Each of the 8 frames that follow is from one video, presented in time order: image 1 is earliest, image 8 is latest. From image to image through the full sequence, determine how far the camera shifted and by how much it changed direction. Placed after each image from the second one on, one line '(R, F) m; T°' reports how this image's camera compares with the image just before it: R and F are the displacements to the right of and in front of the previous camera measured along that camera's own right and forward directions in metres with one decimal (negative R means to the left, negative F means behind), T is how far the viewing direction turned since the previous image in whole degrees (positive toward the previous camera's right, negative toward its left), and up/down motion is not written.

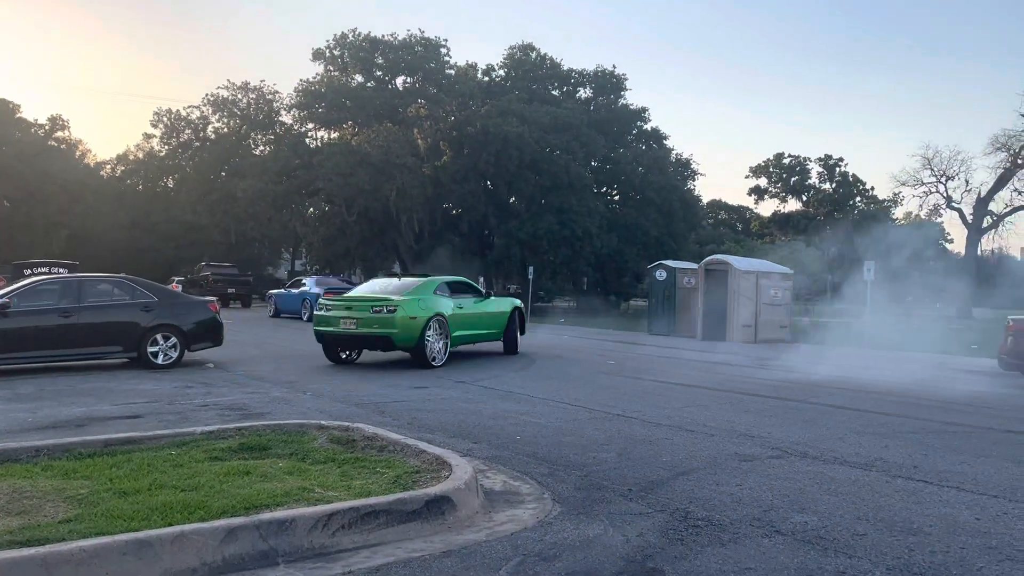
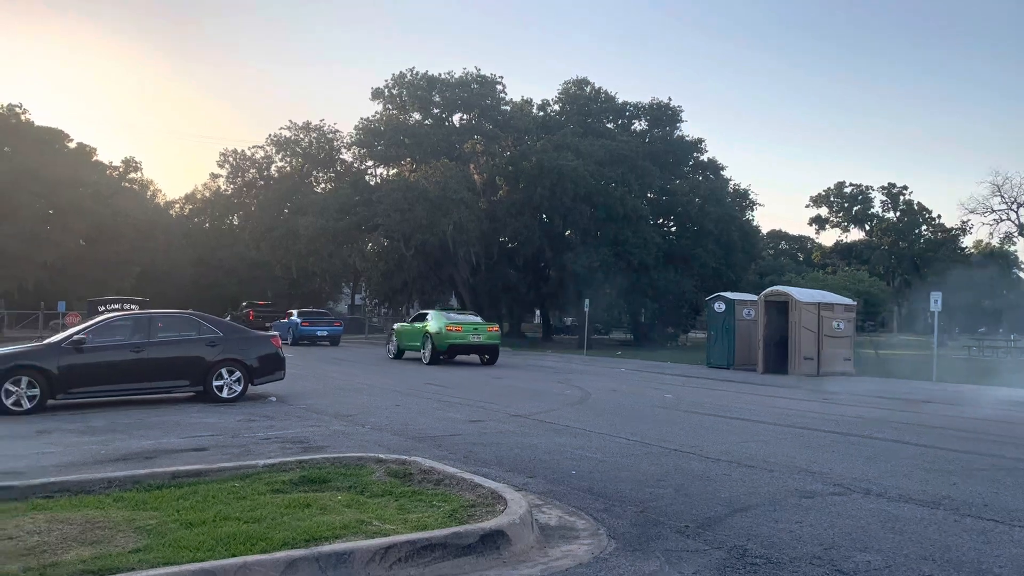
(0.0, -0.1) m; -4°
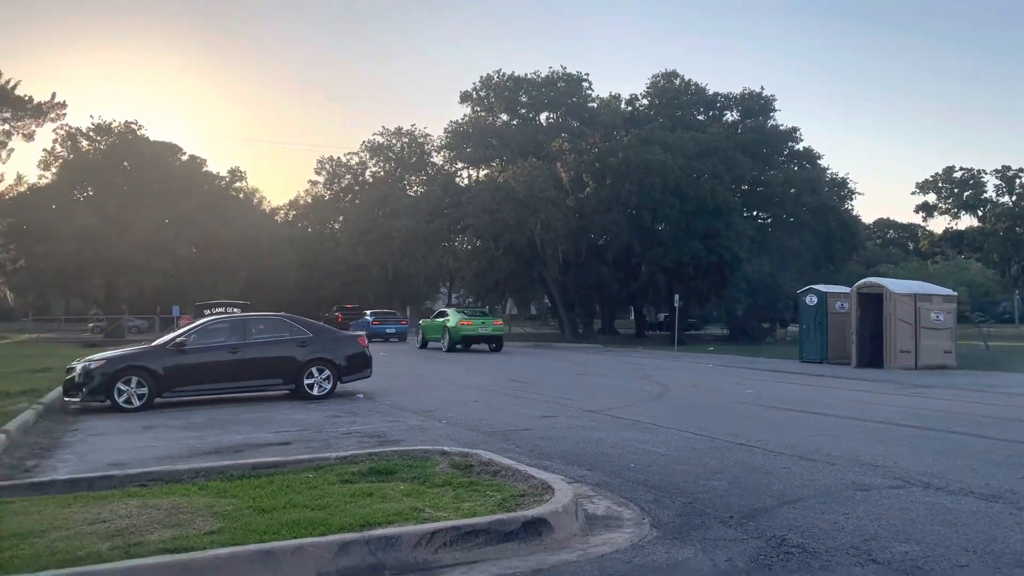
(+0.4, -0.3) m; -7°
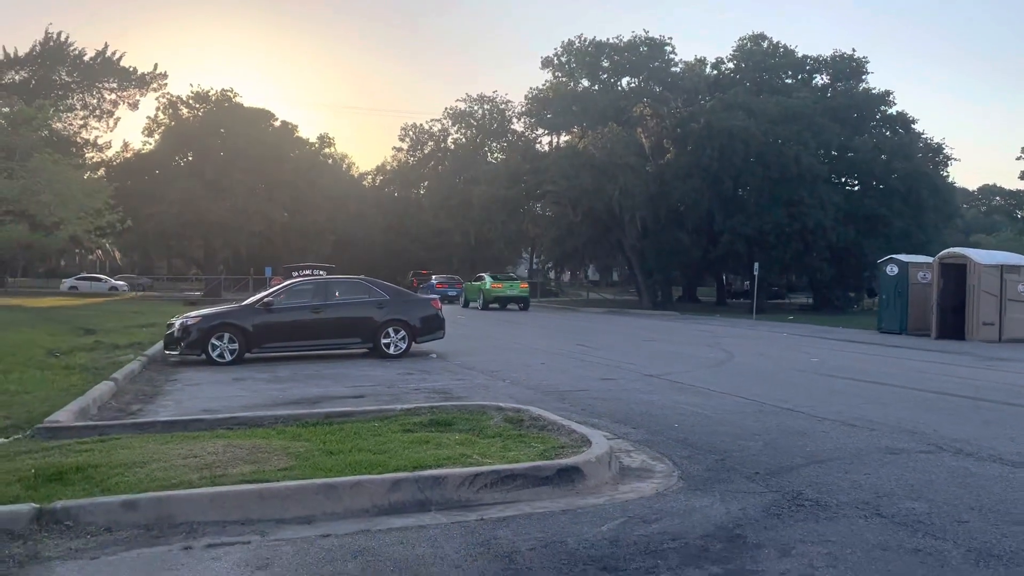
(+0.4, -0.6) m; -6°
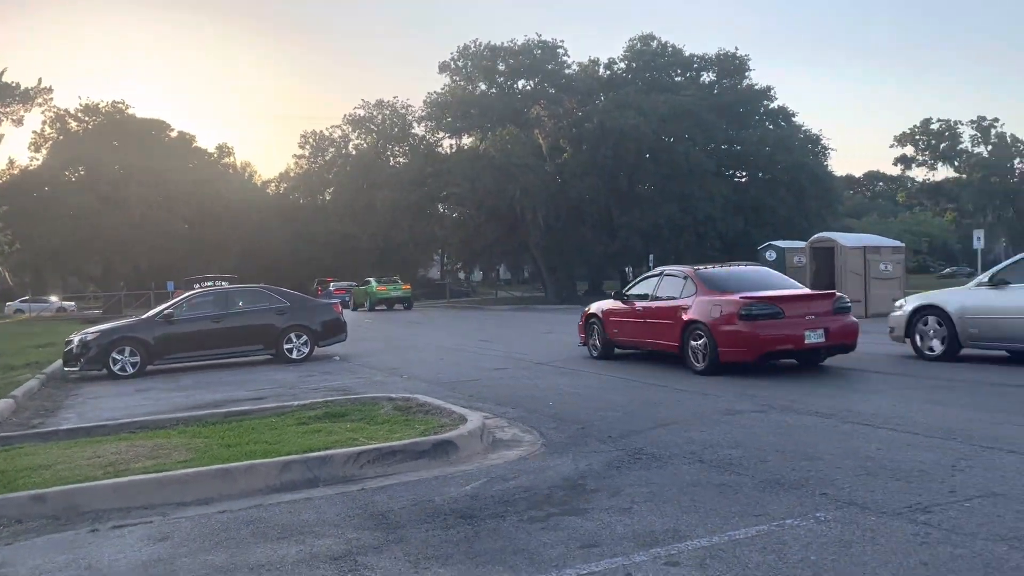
(+0.4, -0.9) m; +6°
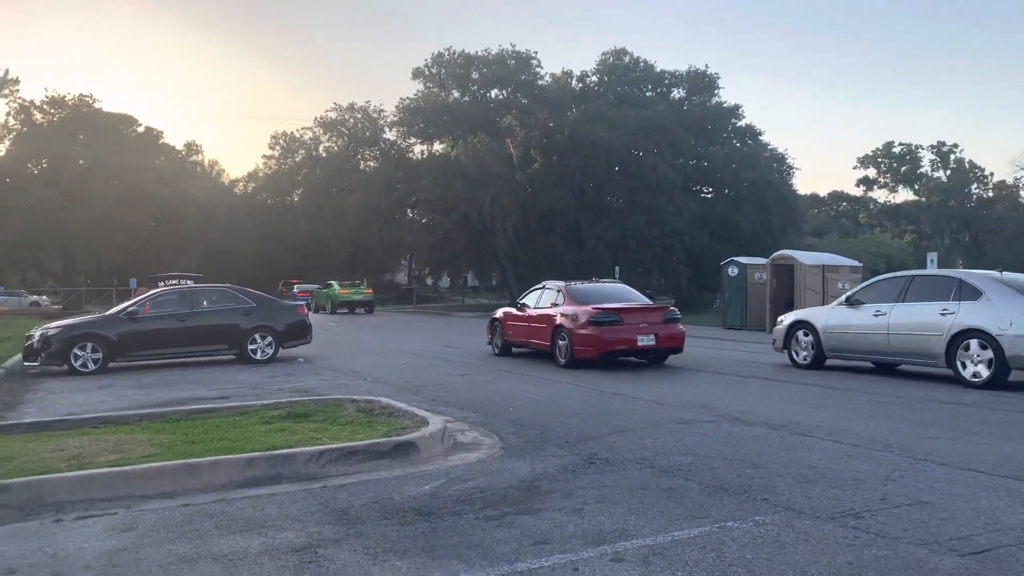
(0.0, -0.3) m; +2°
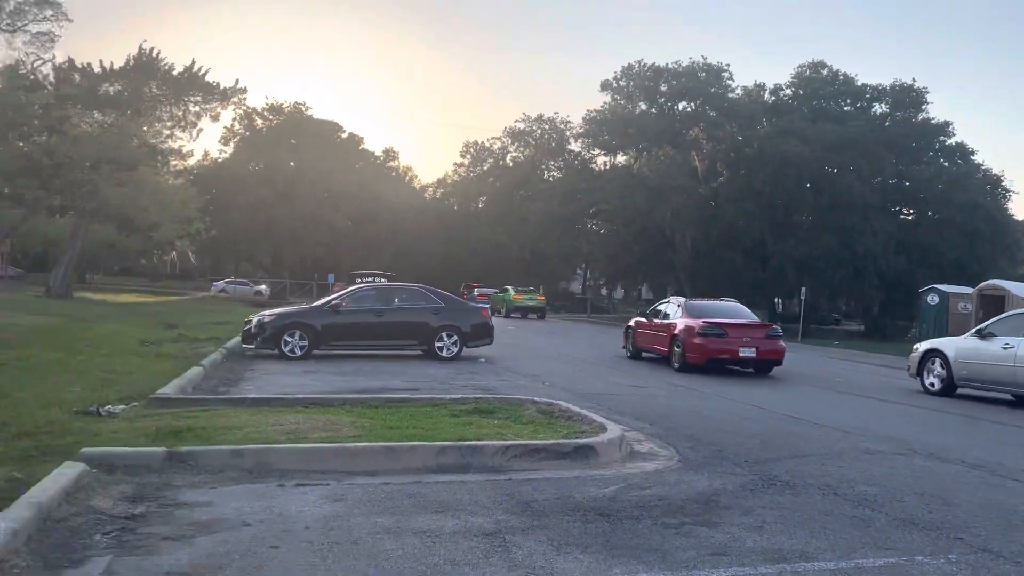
(-0.1, -0.3) m; -12°
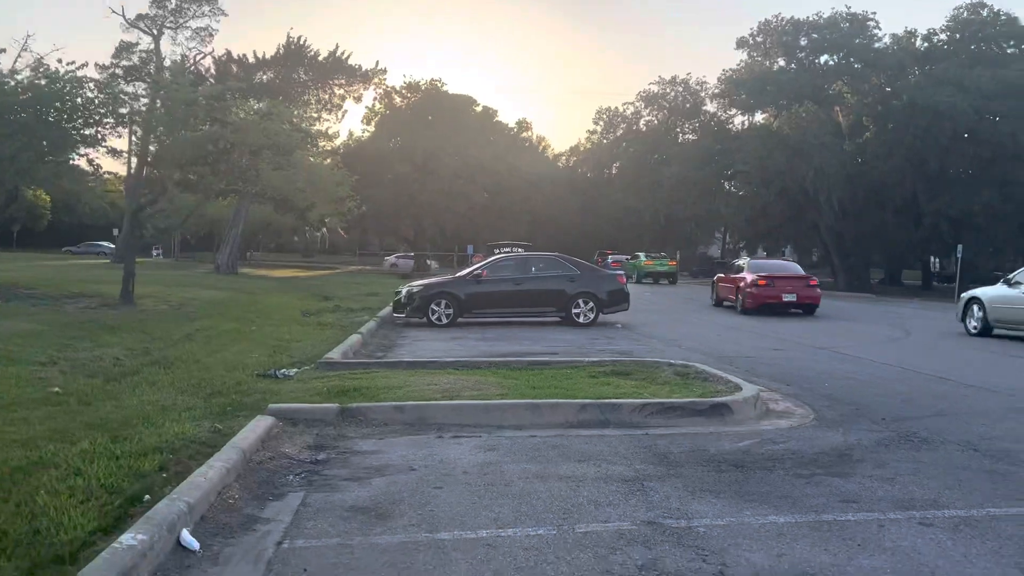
(0.0, -0.5) m; -9°
